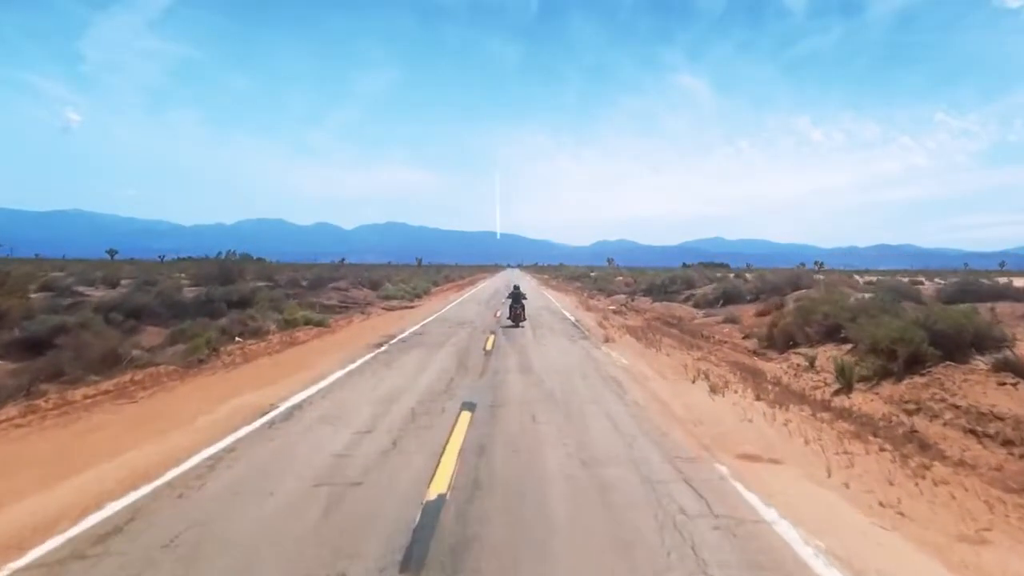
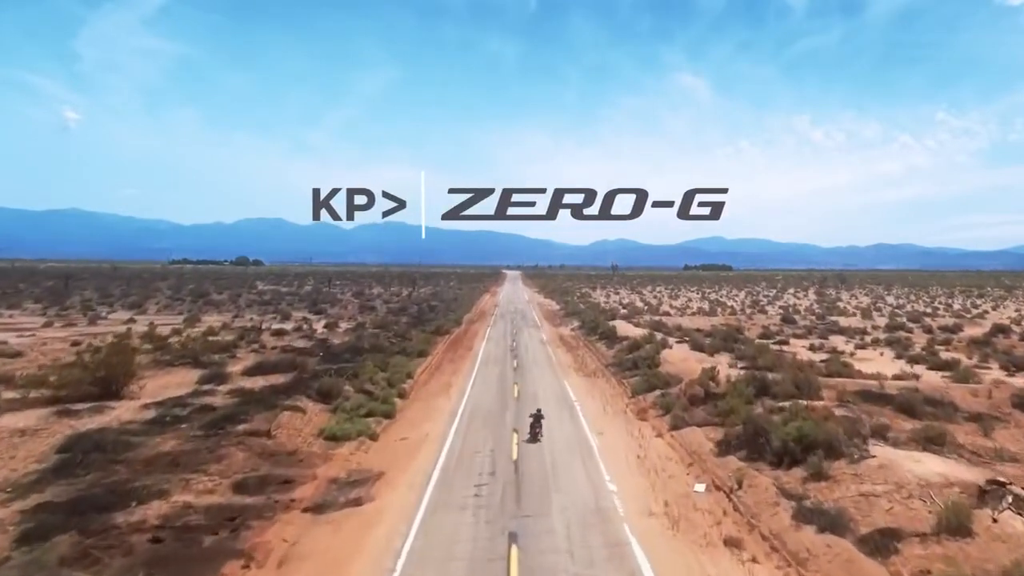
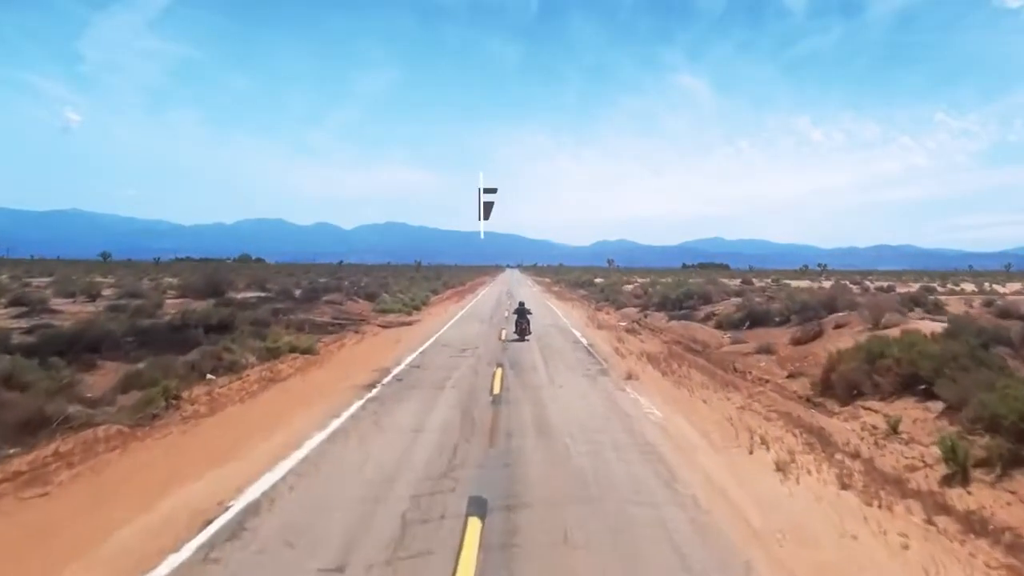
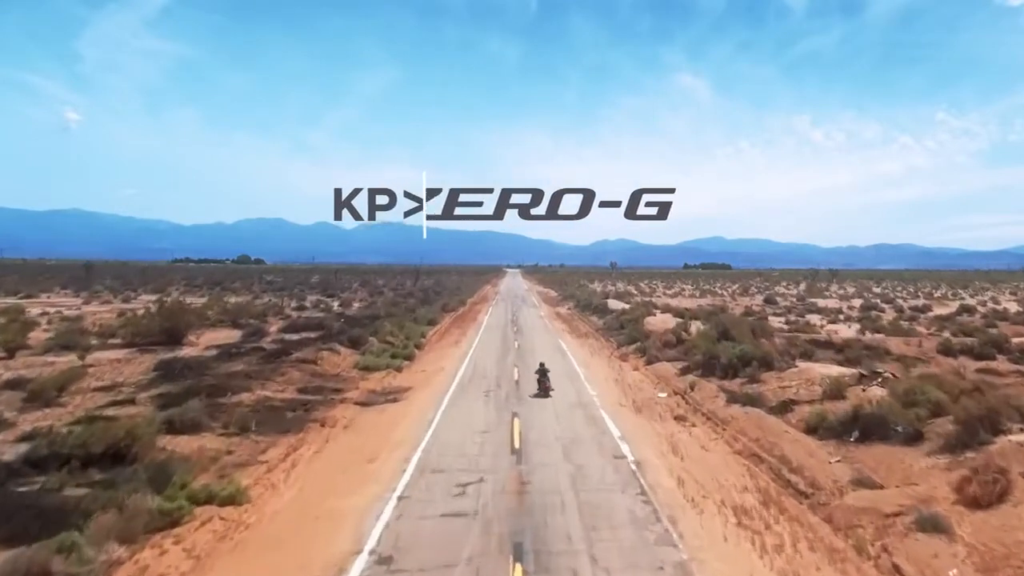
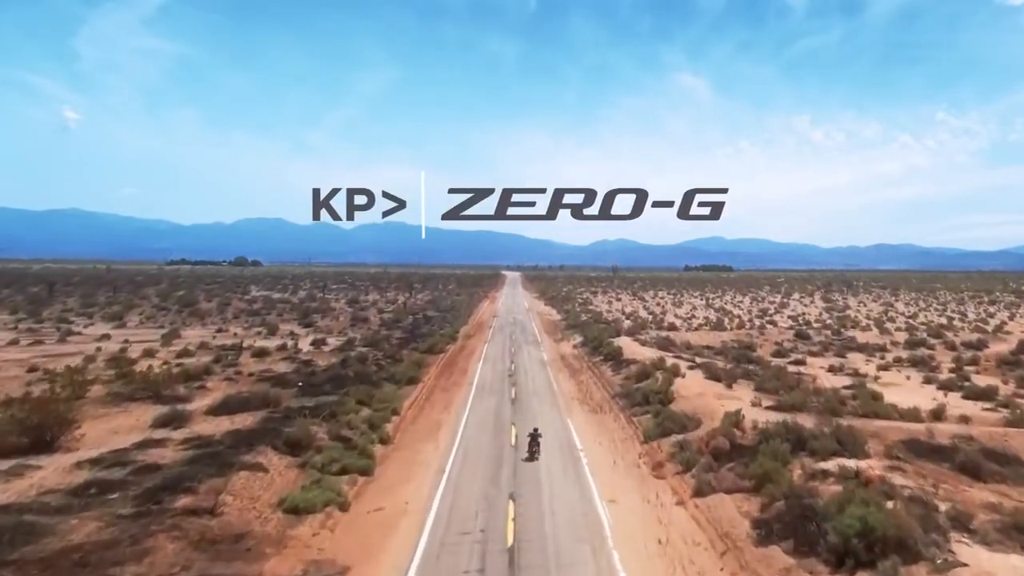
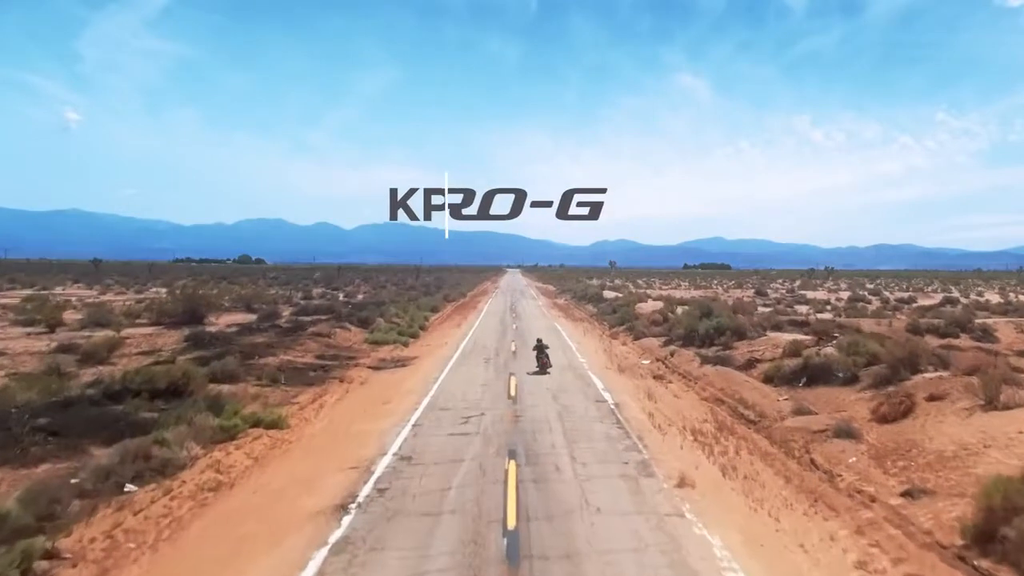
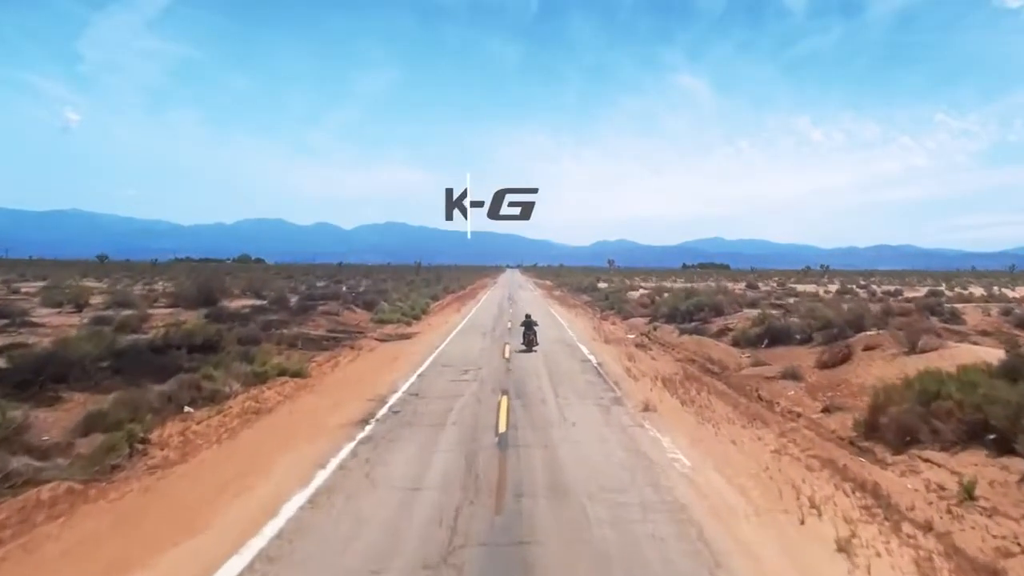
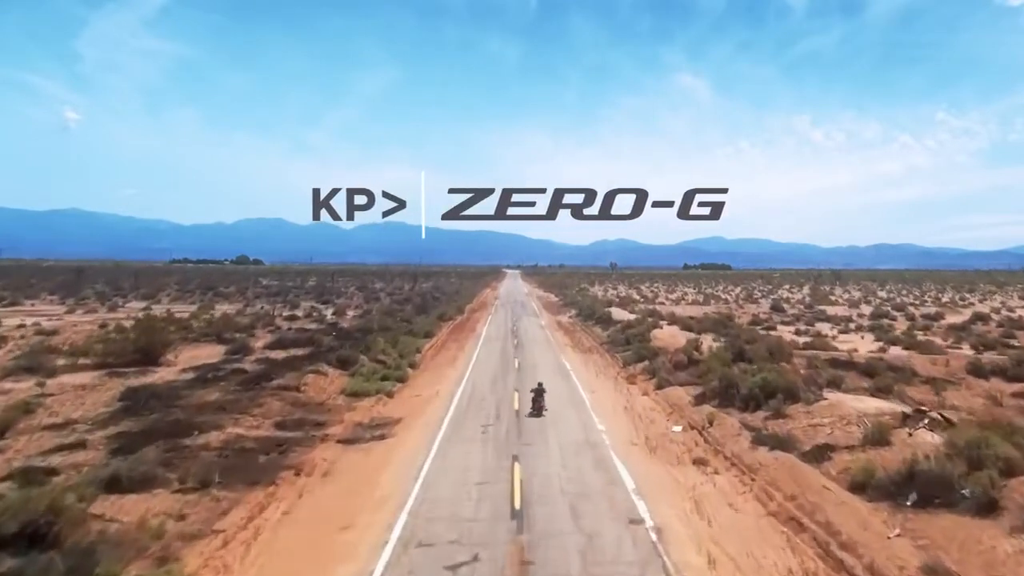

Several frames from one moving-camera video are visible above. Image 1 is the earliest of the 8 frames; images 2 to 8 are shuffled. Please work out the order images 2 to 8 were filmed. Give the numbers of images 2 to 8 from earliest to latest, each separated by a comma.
3, 7, 6, 4, 8, 2, 5
